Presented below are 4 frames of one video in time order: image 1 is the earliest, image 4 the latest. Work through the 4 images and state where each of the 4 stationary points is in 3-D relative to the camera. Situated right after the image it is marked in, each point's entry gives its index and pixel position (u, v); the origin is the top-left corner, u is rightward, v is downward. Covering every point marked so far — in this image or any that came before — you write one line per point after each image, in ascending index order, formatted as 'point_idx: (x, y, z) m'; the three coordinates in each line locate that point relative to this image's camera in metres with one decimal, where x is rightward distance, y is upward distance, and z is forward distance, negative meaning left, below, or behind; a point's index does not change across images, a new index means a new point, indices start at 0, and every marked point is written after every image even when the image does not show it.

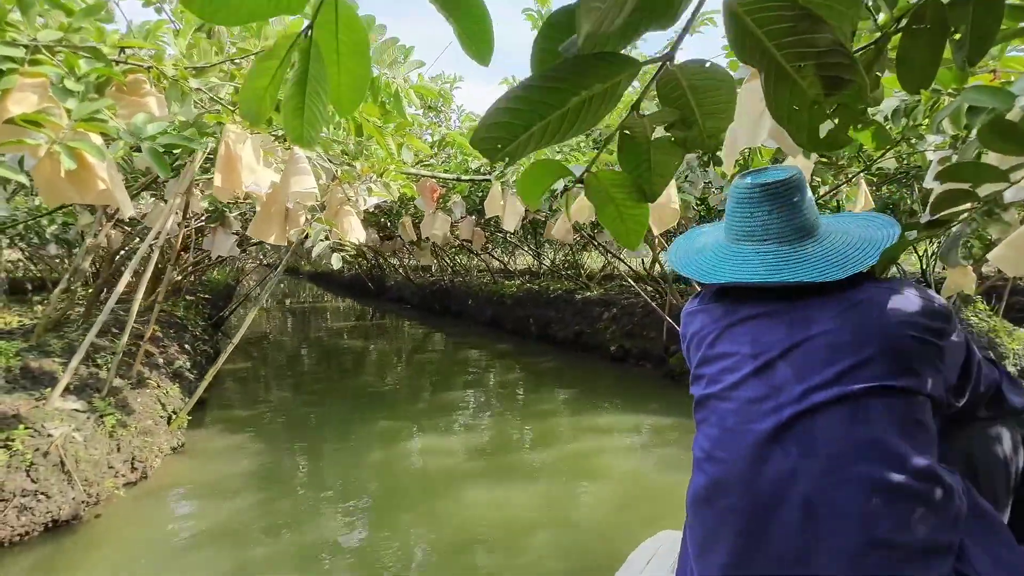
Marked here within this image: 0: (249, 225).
0: (-1.5, +0.3, +3.4) m
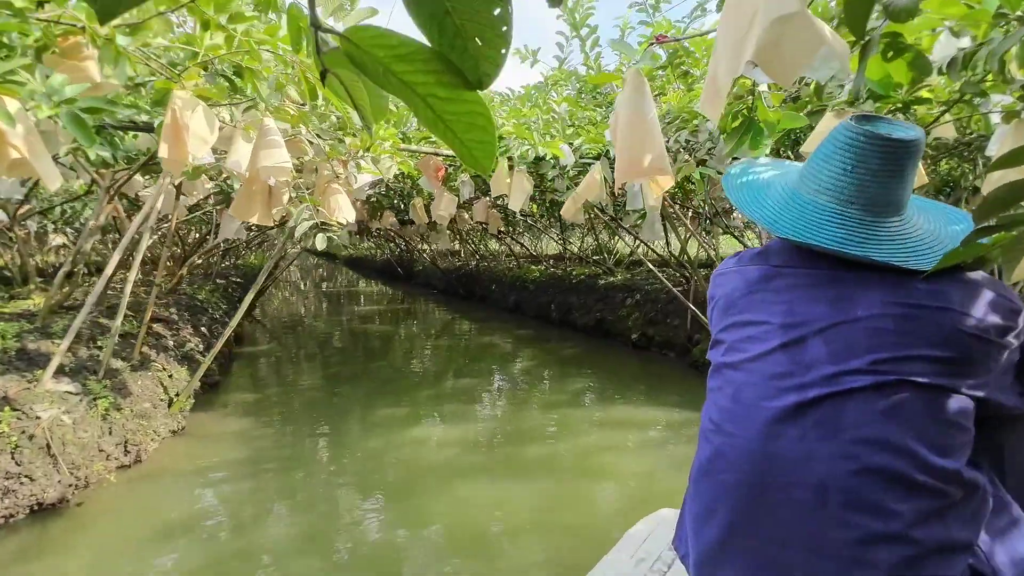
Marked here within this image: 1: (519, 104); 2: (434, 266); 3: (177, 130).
0: (-1.5, +0.4, +3.3) m
1: (+0.1, +1.5, +5.1) m
2: (-1.9, +0.5, +13.2) m
3: (-1.2, +0.6, +2.2) m
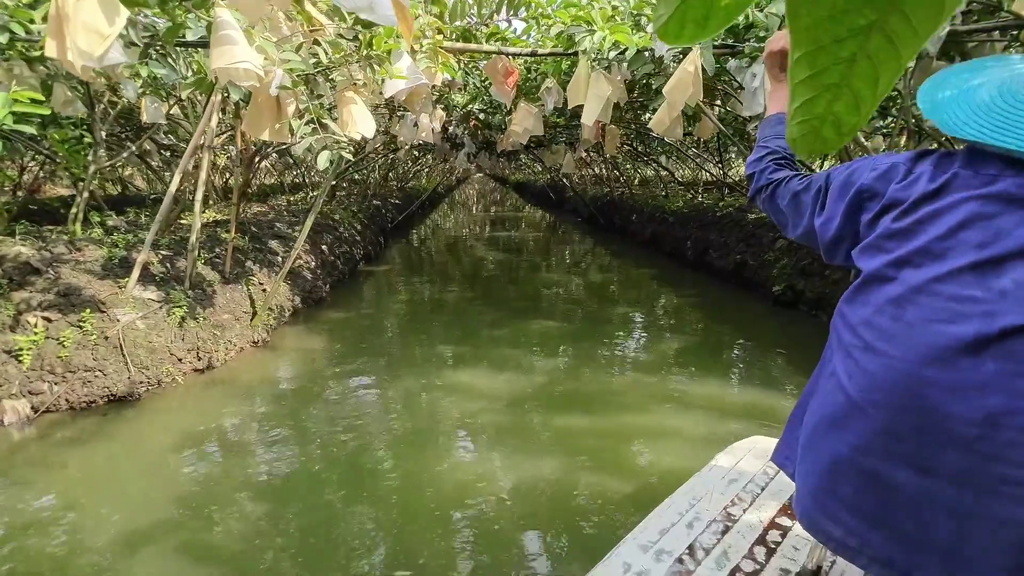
0: (-1.4, +0.9, +3.1) m
1: (+0.7, +2.0, +4.1) m
2: (+1.7, +1.9, +12.5) m
3: (-1.4, +0.9, +2.0) m
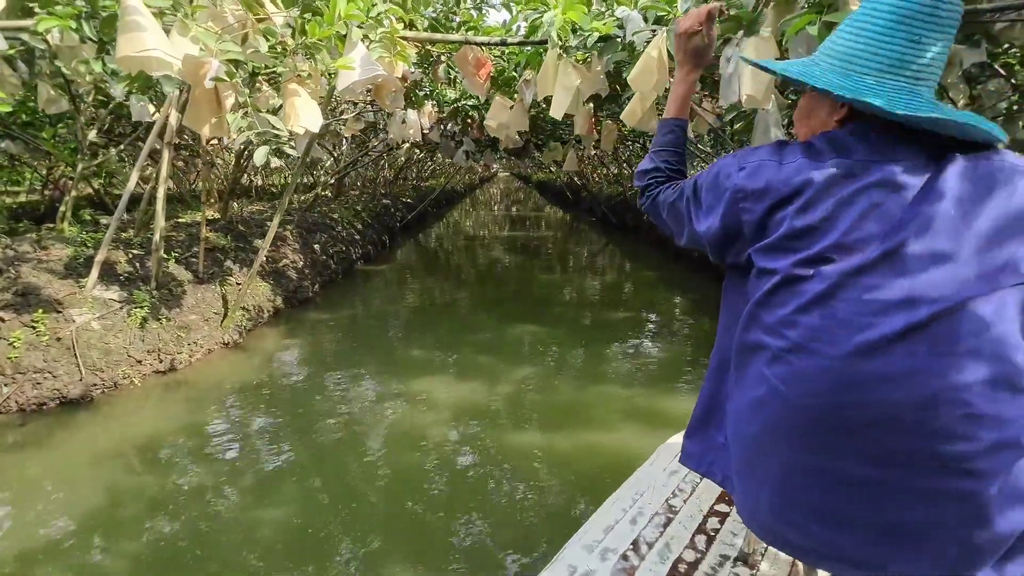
0: (-1.6, +0.9, +3.0) m
1: (+0.6, +2.0, +3.8) m
2: (+2.1, +1.9, +12.2) m
3: (-1.8, +0.8, +1.8) m
